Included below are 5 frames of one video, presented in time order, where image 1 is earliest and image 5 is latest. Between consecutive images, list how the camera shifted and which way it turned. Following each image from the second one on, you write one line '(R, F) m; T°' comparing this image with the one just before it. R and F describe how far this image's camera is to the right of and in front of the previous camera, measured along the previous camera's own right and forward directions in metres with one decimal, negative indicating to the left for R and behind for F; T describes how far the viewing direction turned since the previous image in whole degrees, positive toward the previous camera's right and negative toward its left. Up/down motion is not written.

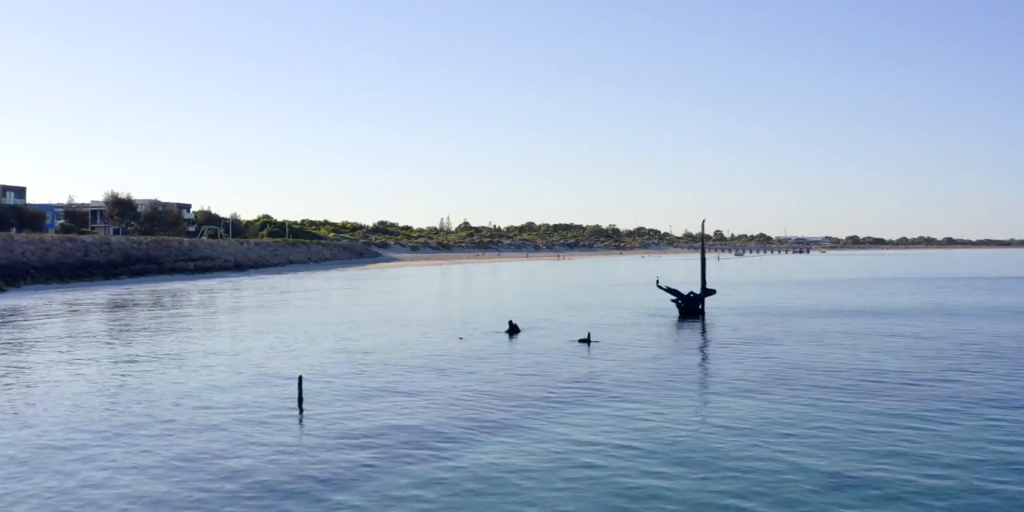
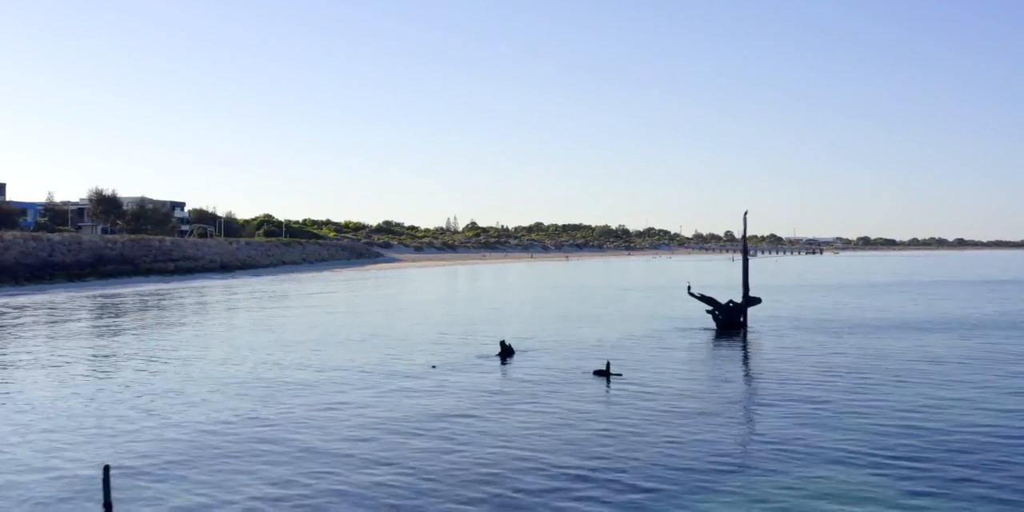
(+0.2, +4.4) m; -1°
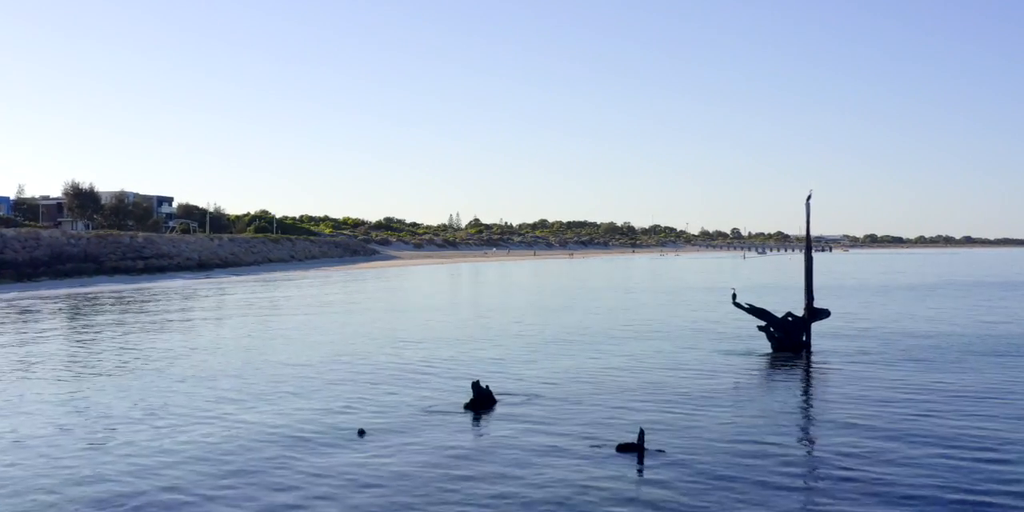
(+0.3, +4.6) m; 0°
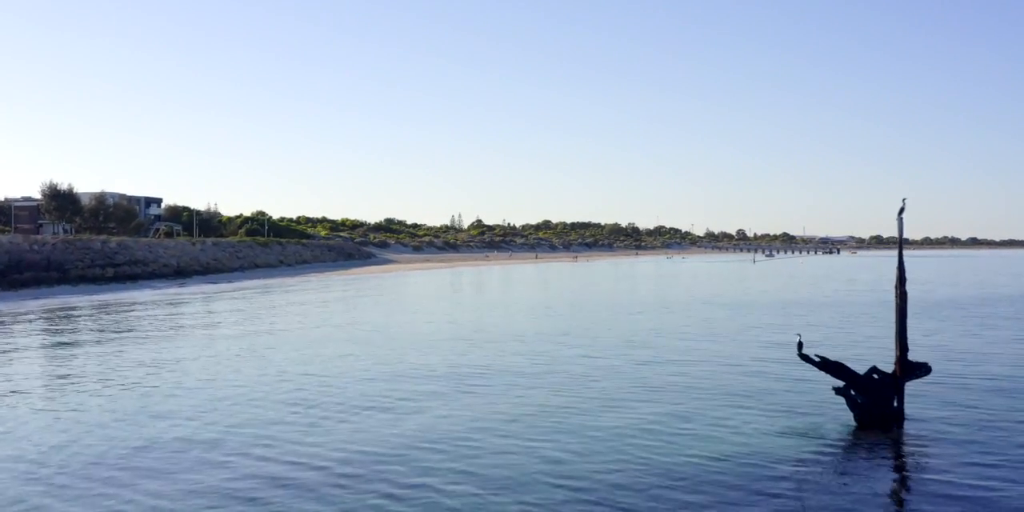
(+0.2, +3.8) m; 0°
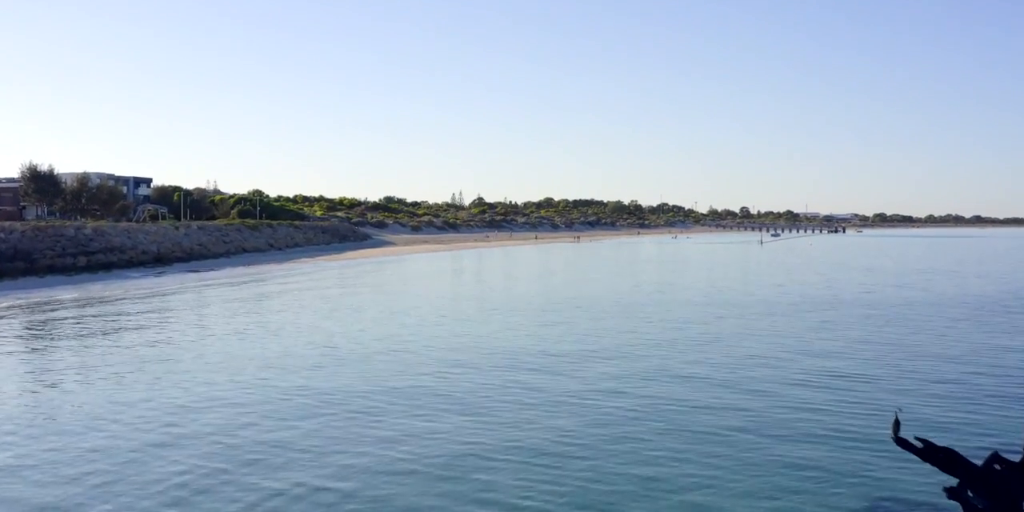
(+0.1, +2.9) m; 0°
